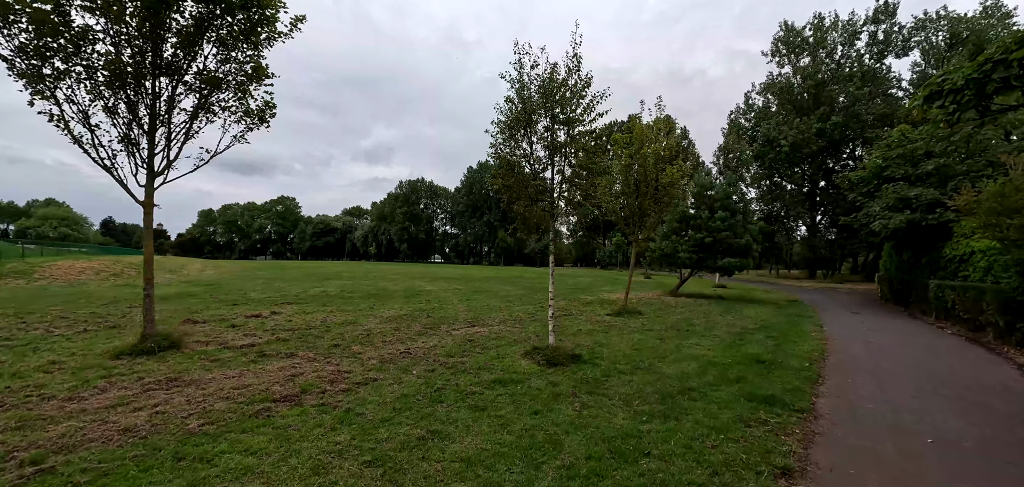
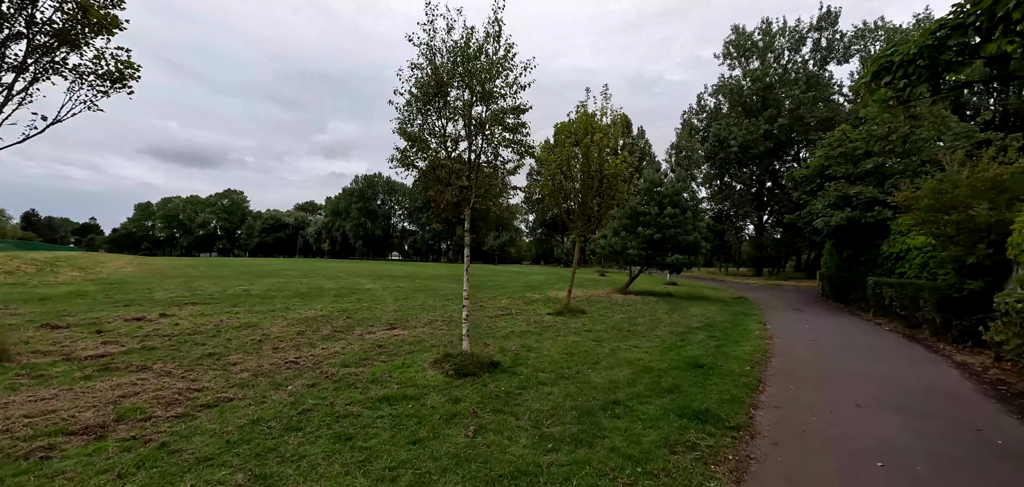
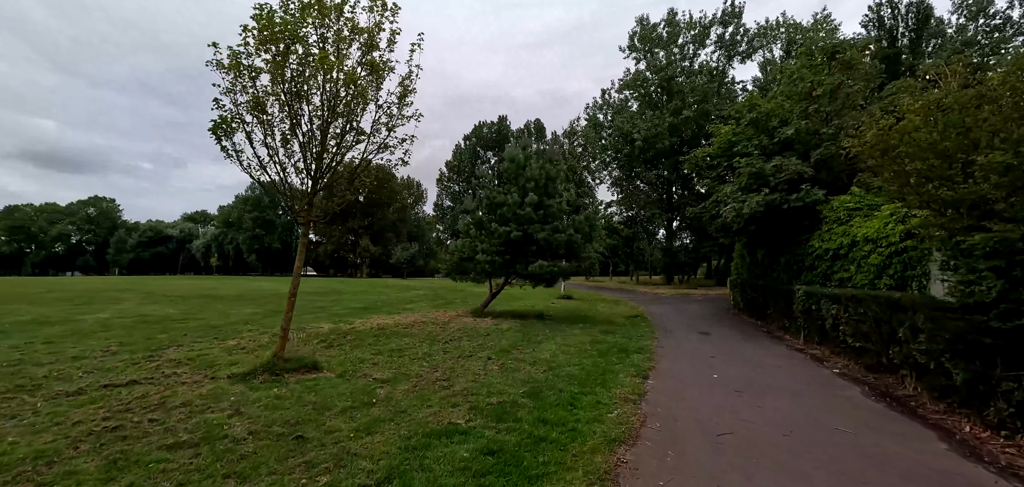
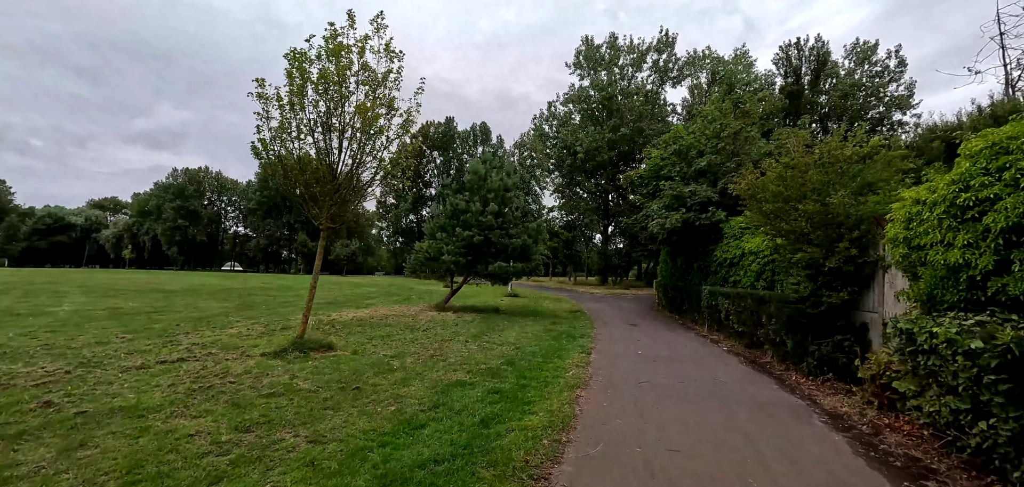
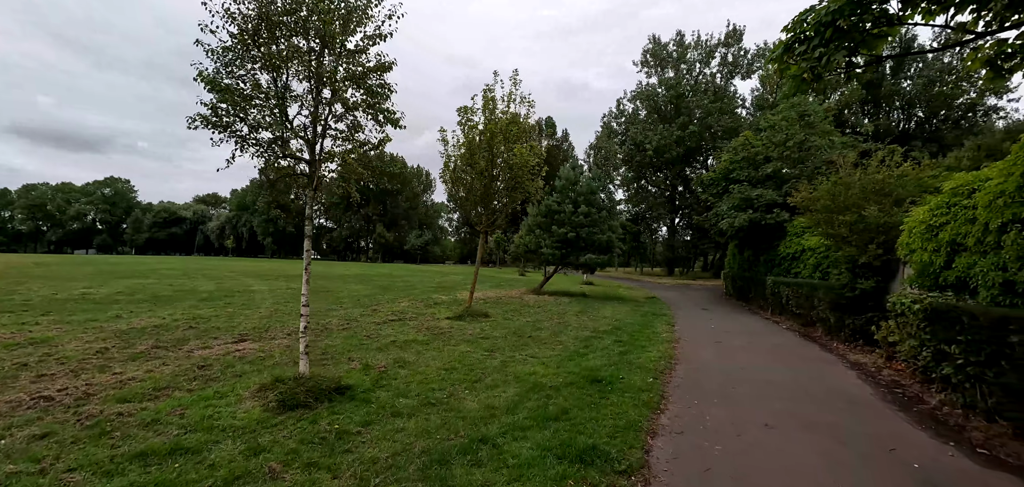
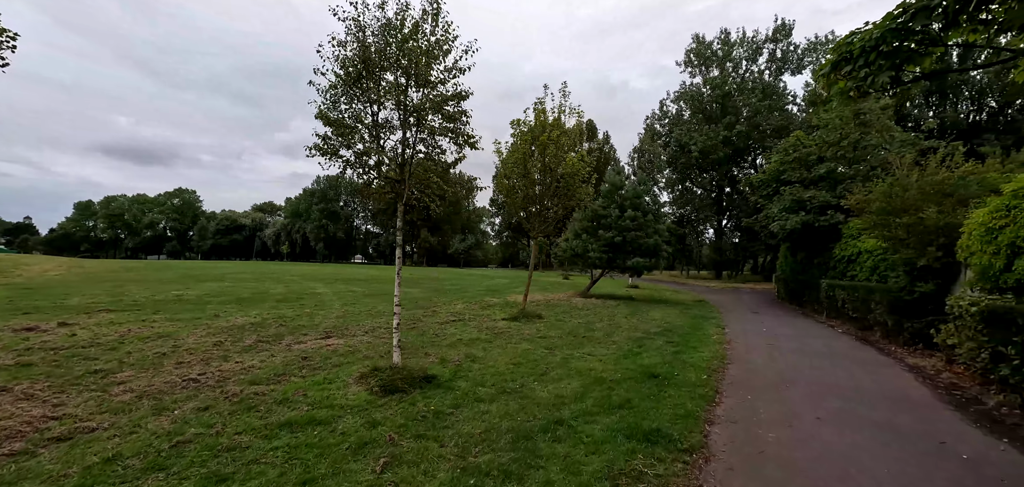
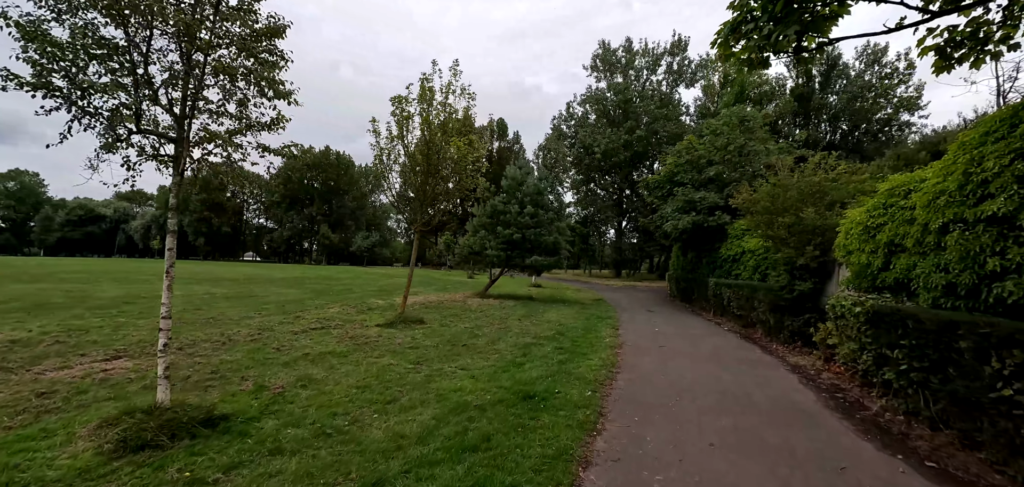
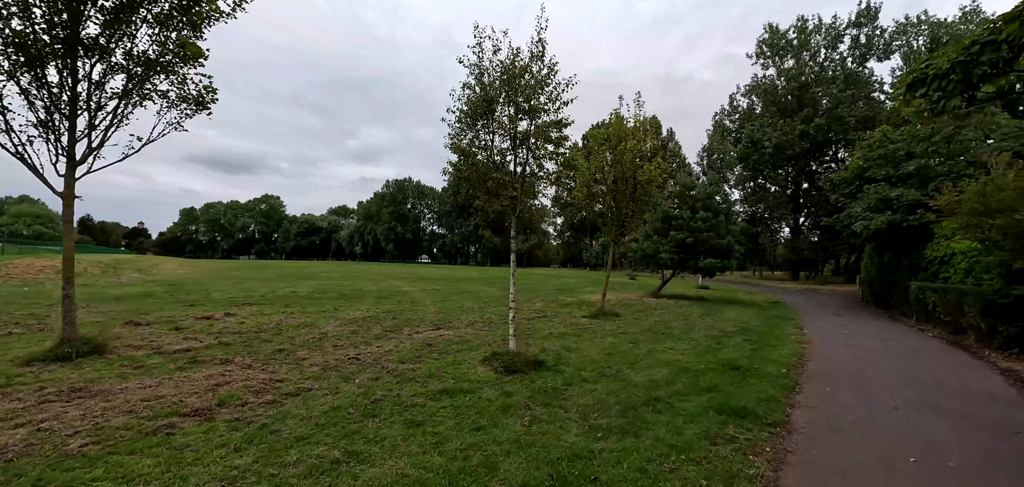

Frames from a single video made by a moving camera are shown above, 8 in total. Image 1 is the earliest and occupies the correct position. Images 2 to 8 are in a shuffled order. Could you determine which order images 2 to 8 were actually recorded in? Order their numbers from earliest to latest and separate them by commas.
8, 2, 6, 5, 7, 4, 3
